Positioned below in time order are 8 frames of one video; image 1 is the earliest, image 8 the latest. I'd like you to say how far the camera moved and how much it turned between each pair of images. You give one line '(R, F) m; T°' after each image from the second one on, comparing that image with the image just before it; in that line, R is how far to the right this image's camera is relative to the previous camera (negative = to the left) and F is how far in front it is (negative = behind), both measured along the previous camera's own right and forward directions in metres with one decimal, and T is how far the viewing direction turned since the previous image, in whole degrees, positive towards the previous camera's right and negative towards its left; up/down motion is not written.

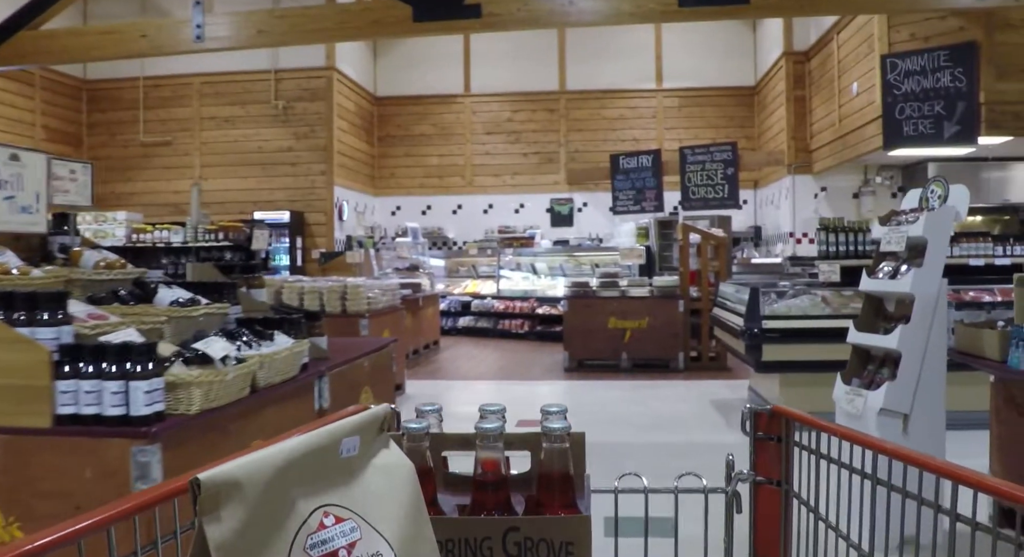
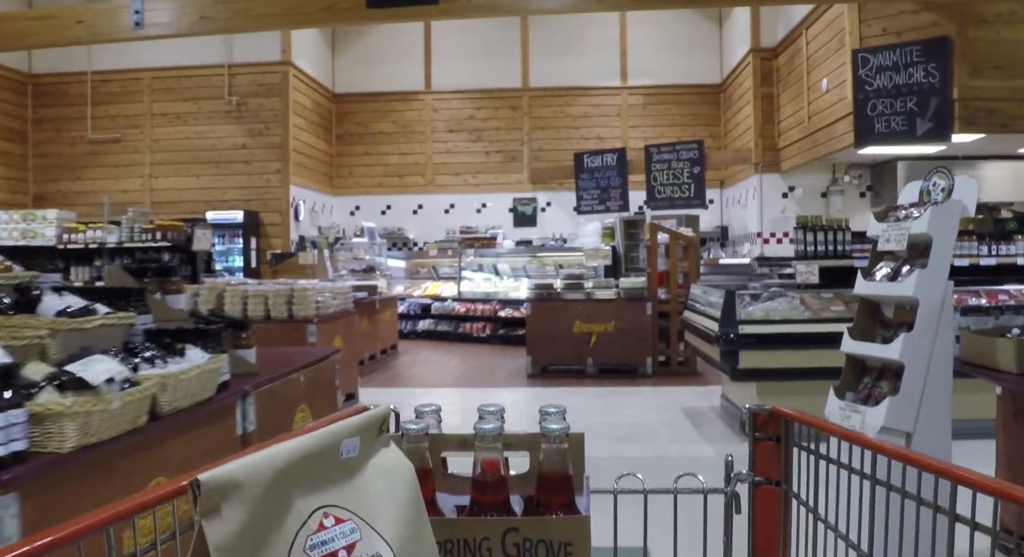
(0.0, +0.3) m; +3°
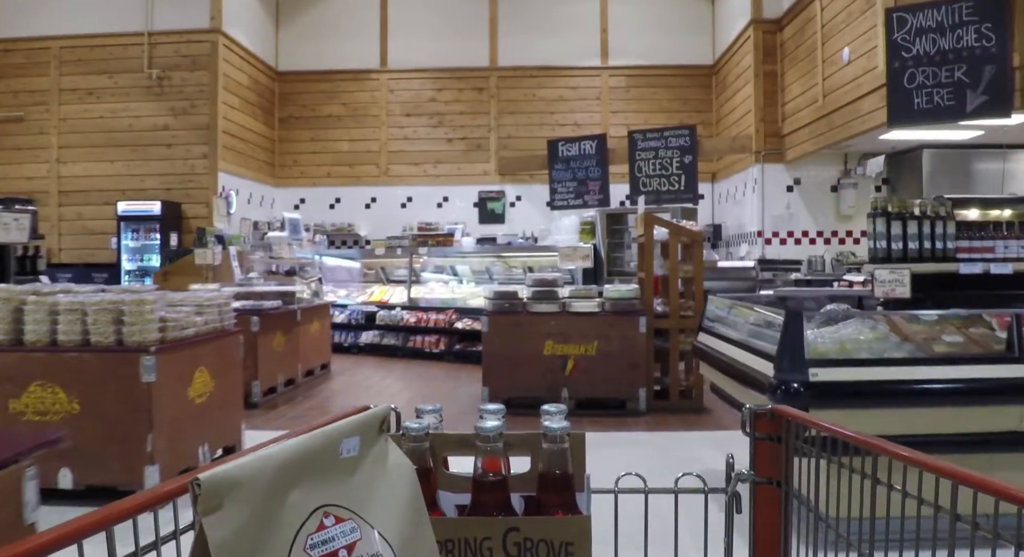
(+0.1, +1.3) m; +3°
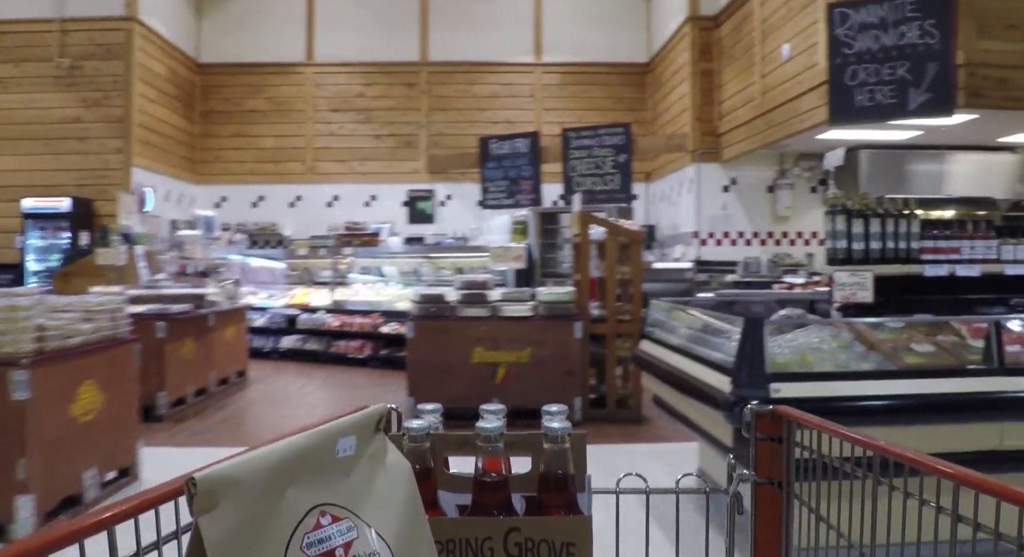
(+0.1, +0.4) m; +6°
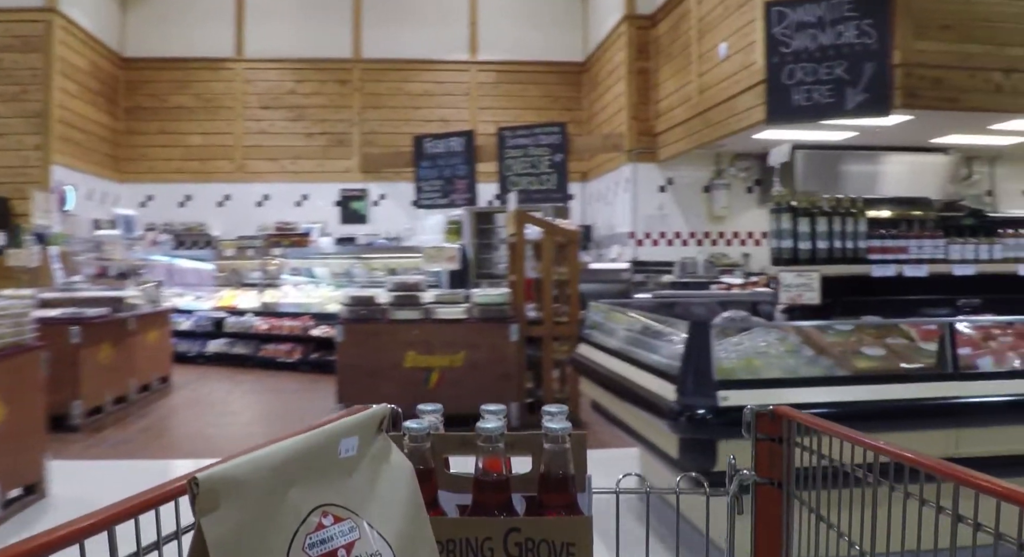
(0.0, +0.2) m; +6°
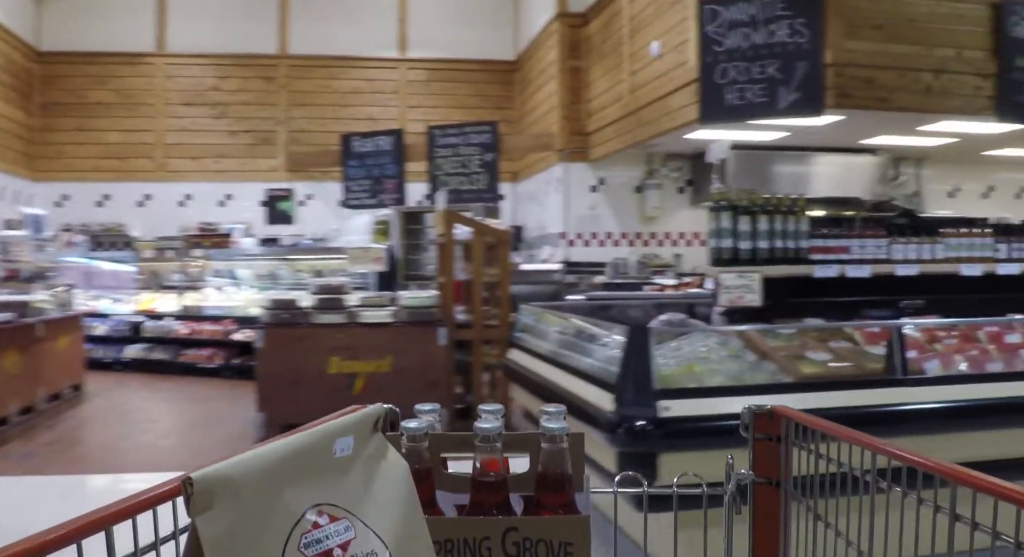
(0.0, +0.2) m; +6°
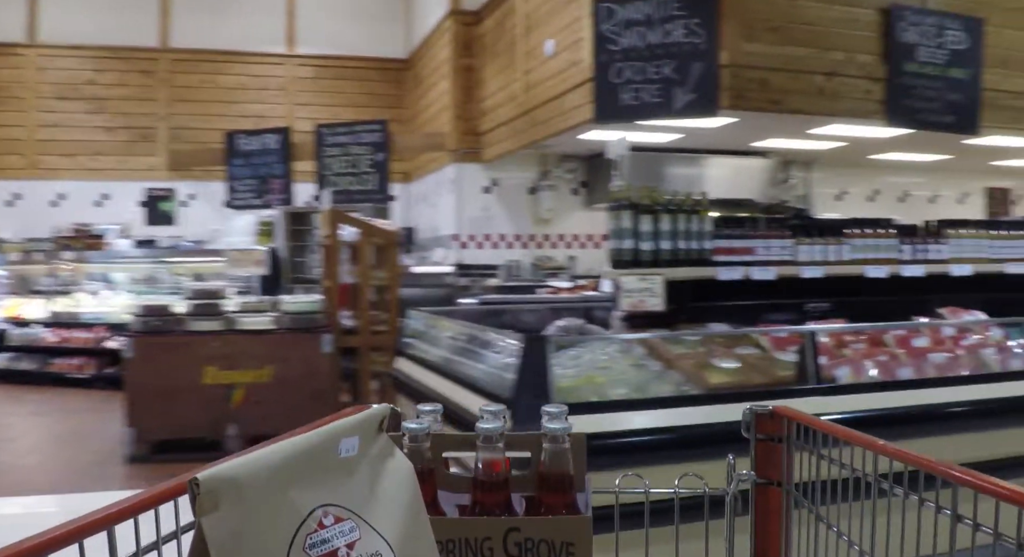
(0.0, +0.2) m; +10°
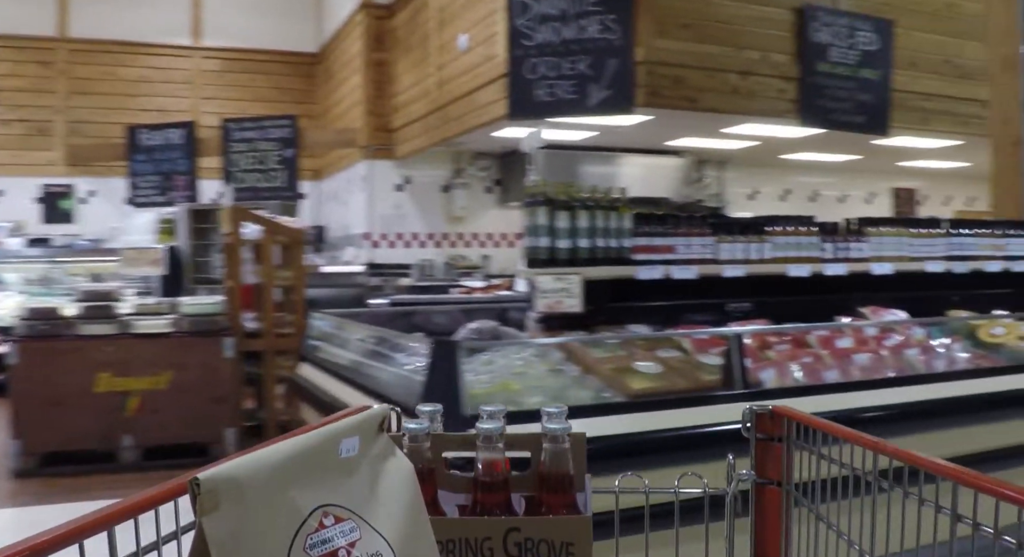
(0.0, +0.2) m; +8°
